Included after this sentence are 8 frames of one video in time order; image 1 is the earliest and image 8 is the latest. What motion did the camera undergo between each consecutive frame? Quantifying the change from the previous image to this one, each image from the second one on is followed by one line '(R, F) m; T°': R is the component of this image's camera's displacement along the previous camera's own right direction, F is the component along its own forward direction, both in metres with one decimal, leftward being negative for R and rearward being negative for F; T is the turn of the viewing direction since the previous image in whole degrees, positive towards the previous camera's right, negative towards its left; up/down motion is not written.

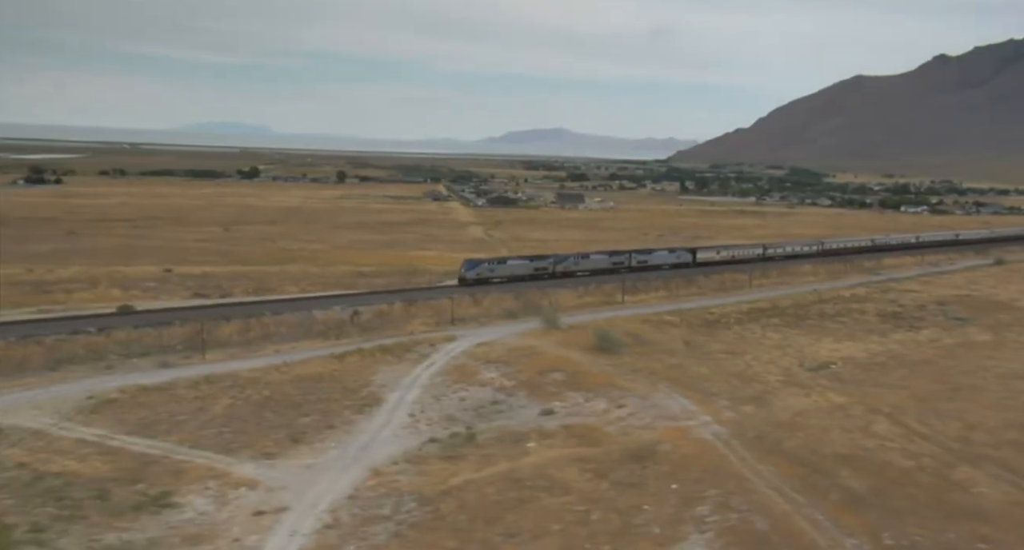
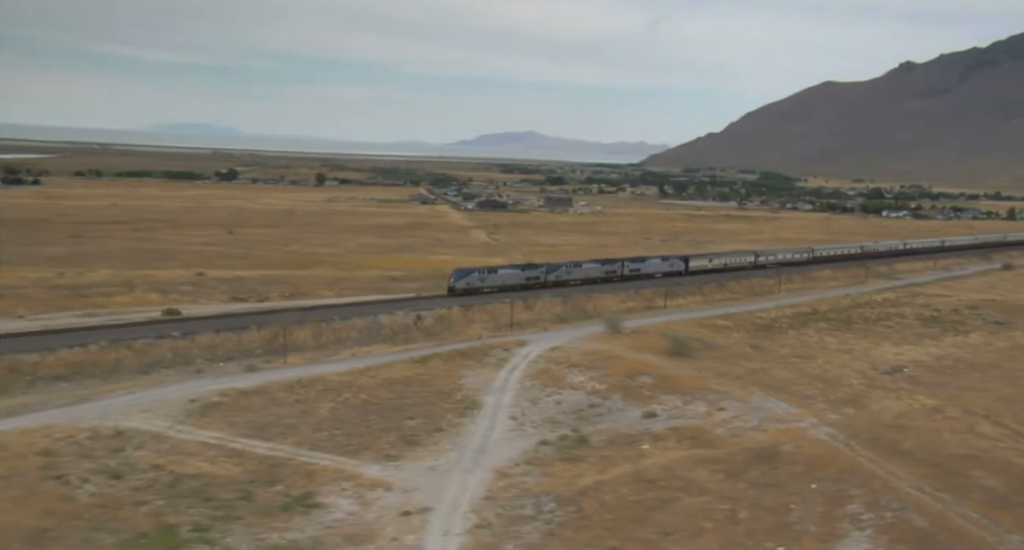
(-4.2, -0.6) m; +1°
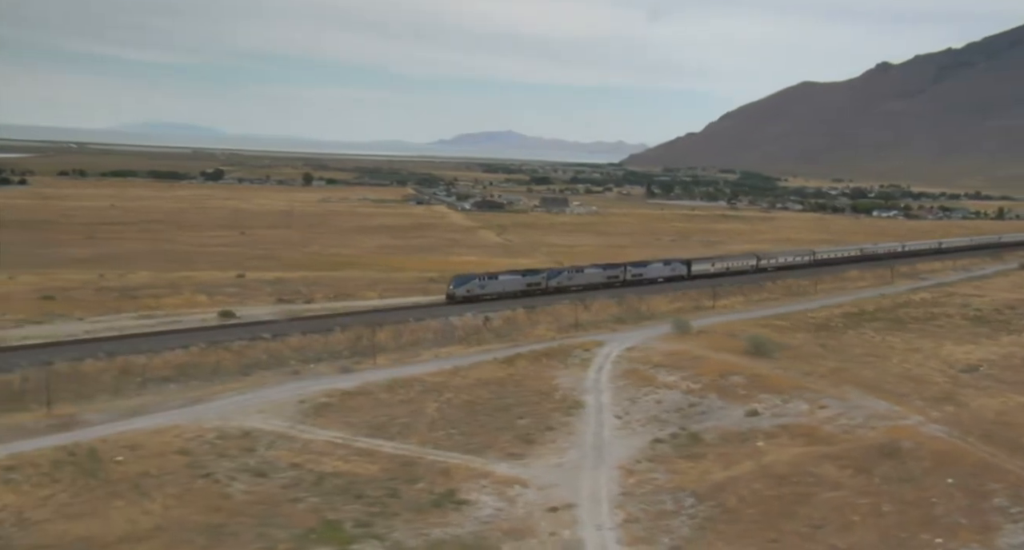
(-4.2, -0.7) m; +1°
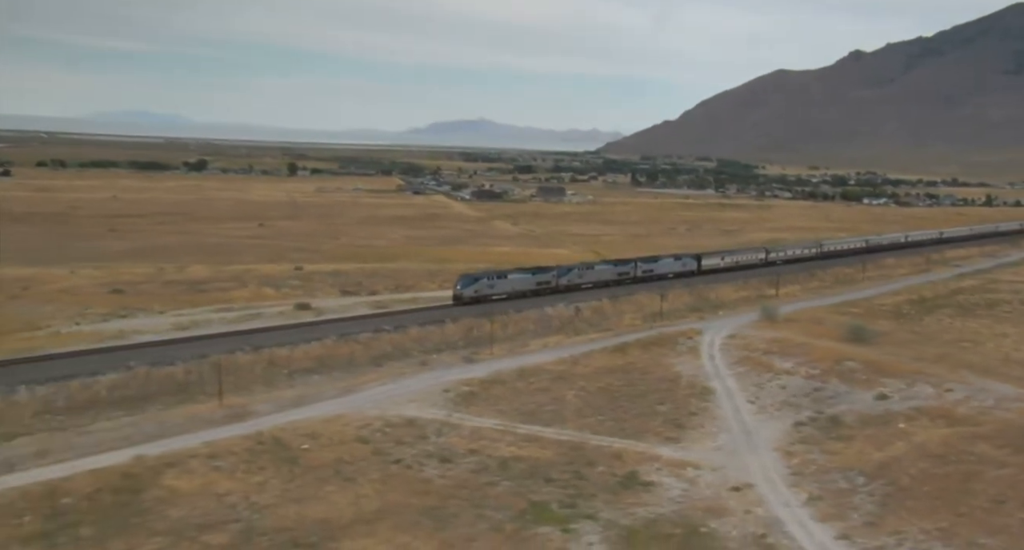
(-5.6, -1.0) m; +1°
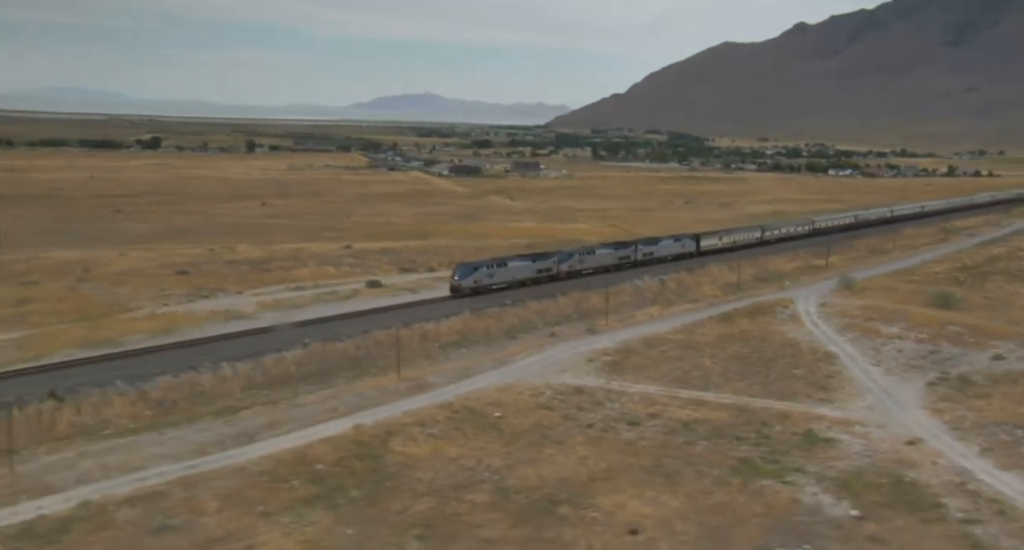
(-6.9, -1.2) m; +2°
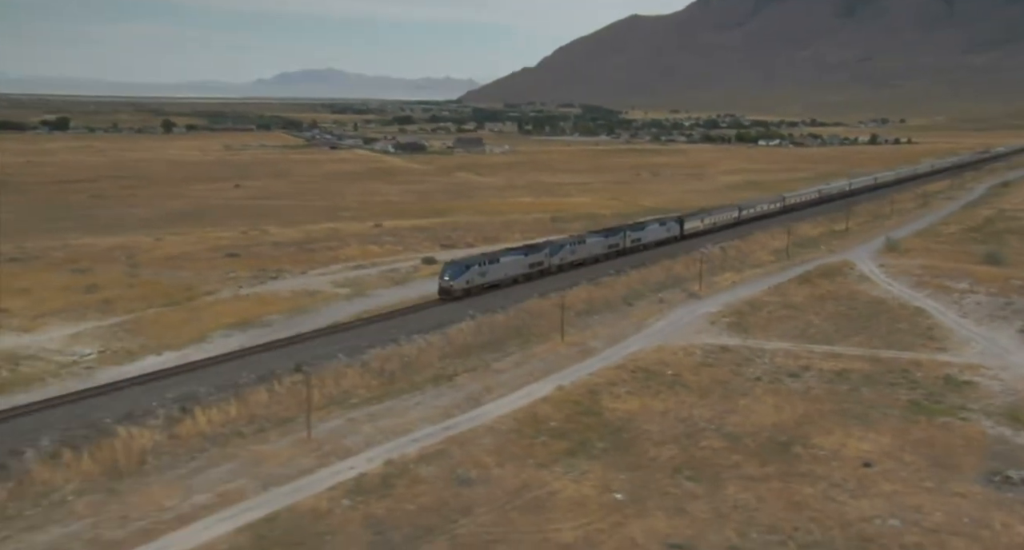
(-8.1, -1.4) m; +4°
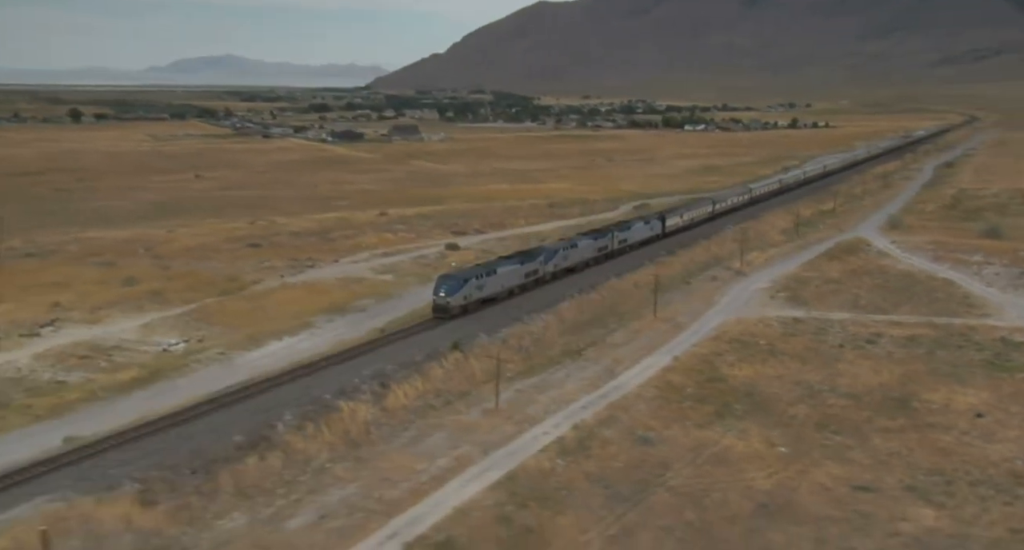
(-6.4, -1.3) m; +5°
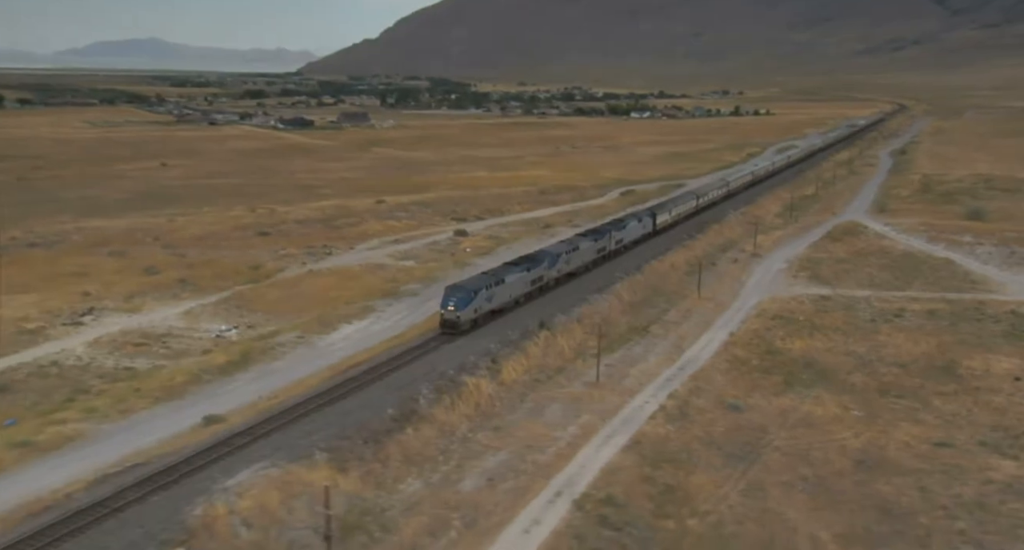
(-4.3, -1.2) m; +4°
